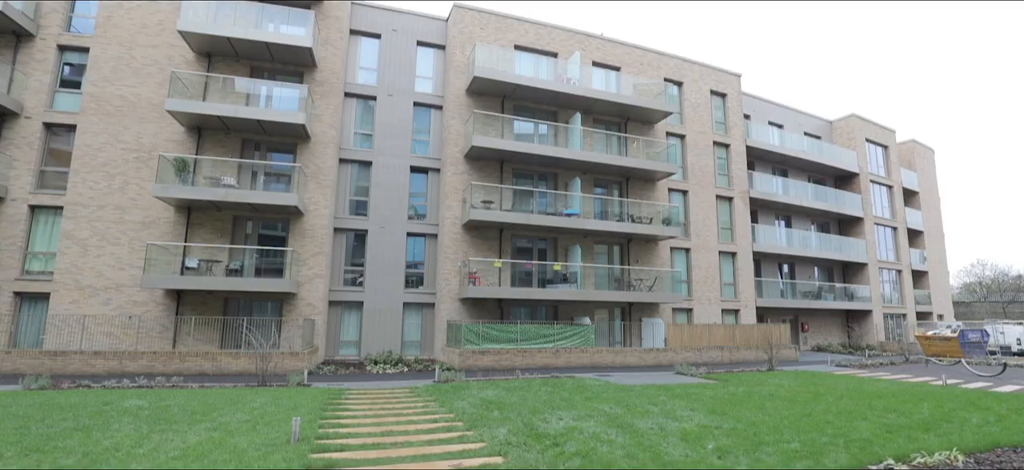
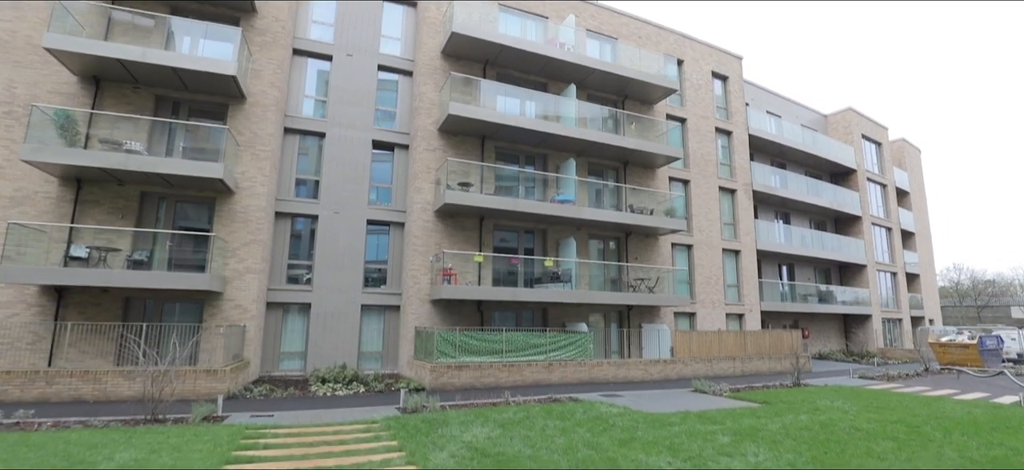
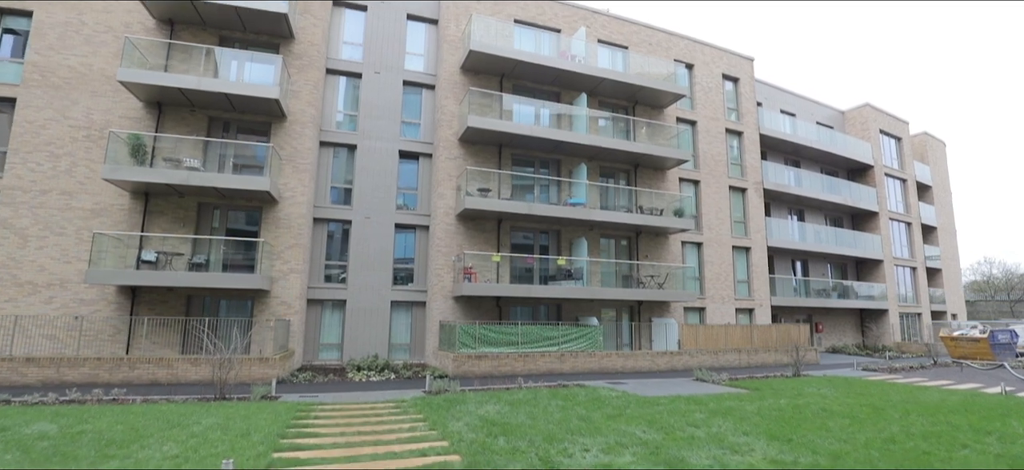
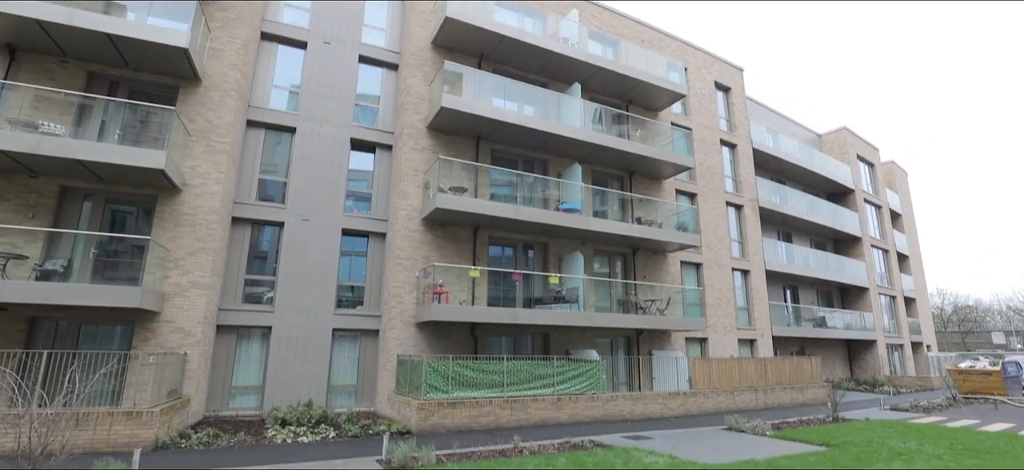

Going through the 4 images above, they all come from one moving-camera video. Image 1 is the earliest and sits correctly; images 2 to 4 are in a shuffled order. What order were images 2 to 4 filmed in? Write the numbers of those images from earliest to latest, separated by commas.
3, 2, 4
